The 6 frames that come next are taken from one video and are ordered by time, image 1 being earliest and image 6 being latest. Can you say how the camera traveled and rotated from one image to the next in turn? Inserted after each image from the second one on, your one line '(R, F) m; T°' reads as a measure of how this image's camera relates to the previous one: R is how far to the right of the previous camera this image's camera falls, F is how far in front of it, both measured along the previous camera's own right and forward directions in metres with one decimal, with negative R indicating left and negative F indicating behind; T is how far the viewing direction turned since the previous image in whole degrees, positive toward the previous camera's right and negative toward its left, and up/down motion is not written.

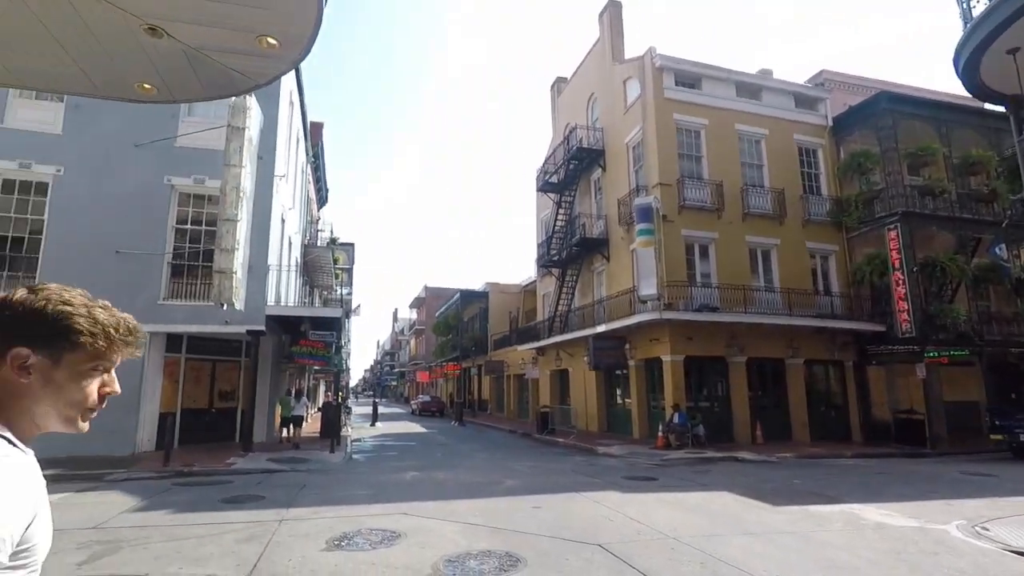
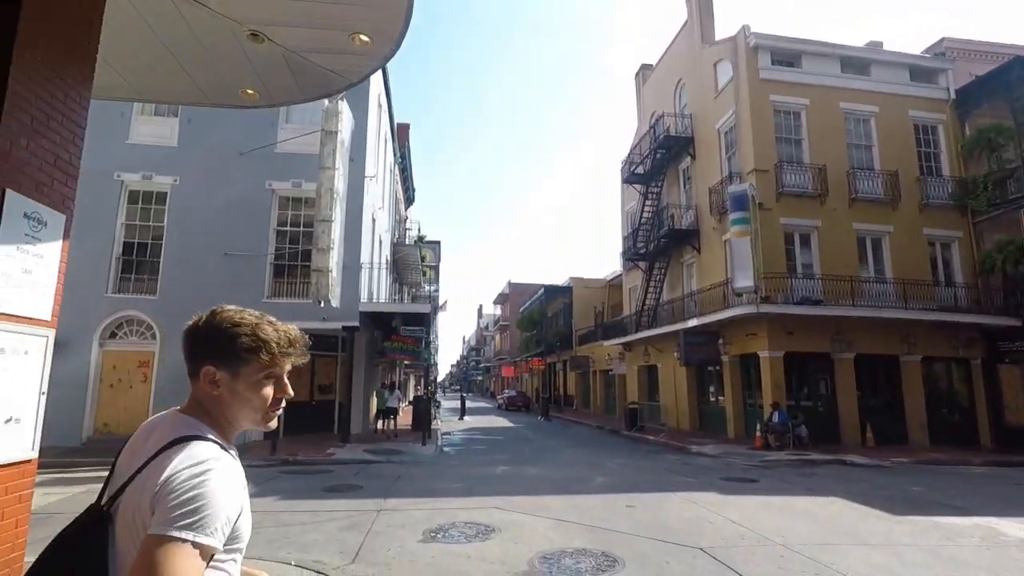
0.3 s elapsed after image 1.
(-0.1, +0.1) m; -8°
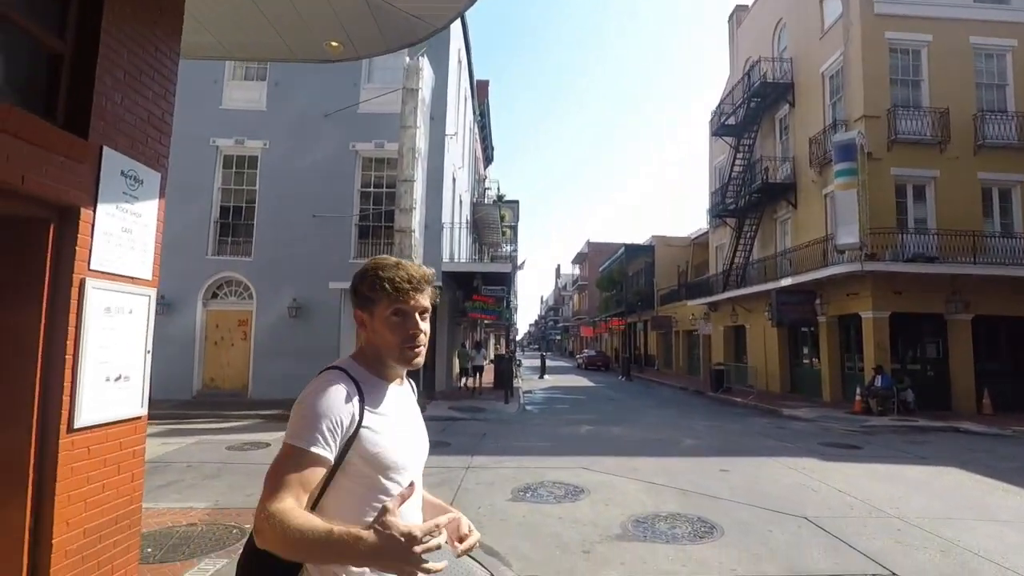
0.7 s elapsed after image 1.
(-0.1, +0.2) m; -7°
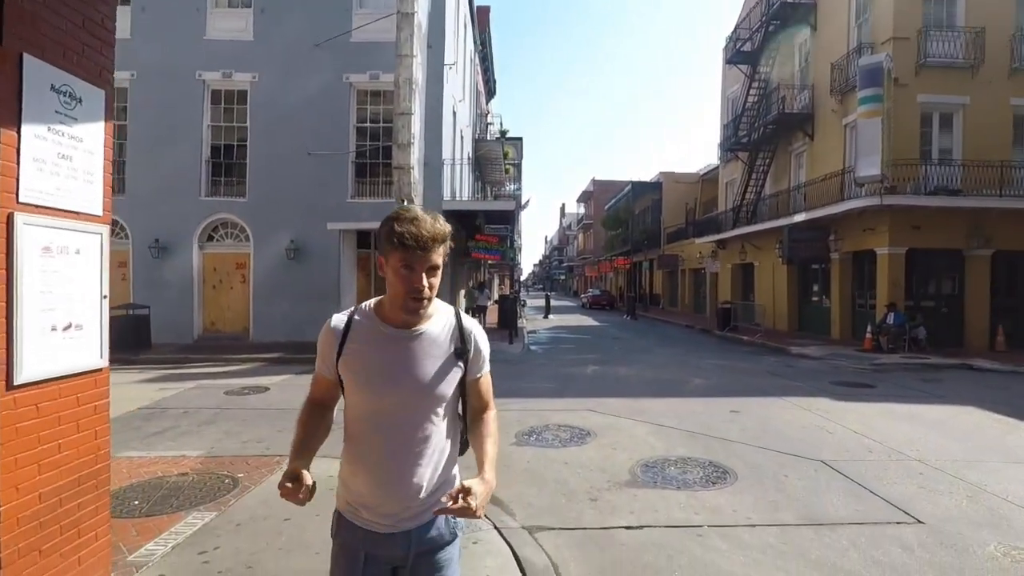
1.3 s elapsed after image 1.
(0.0, +0.4) m; 0°
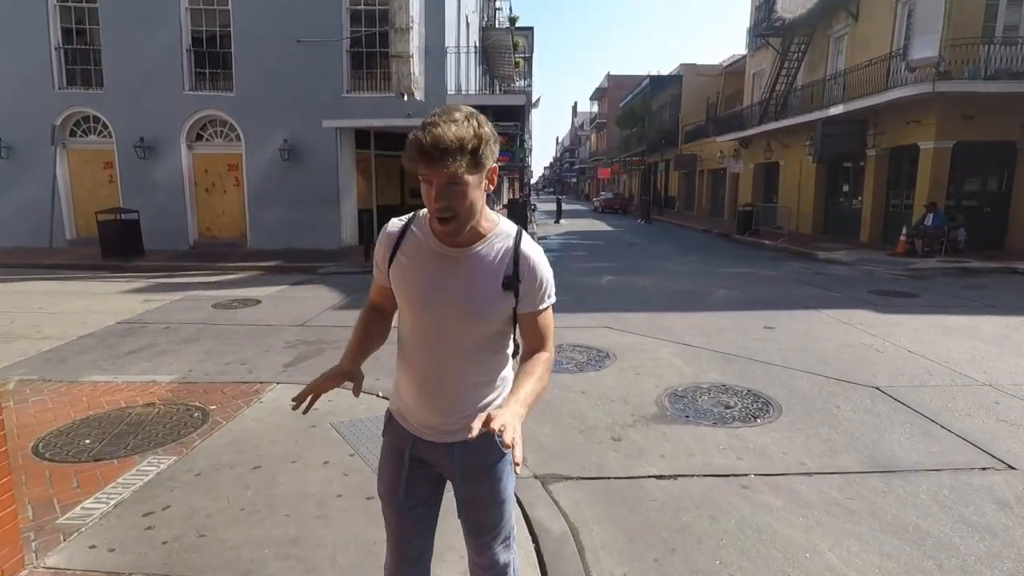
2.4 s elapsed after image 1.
(0.0, +0.9) m; -1°
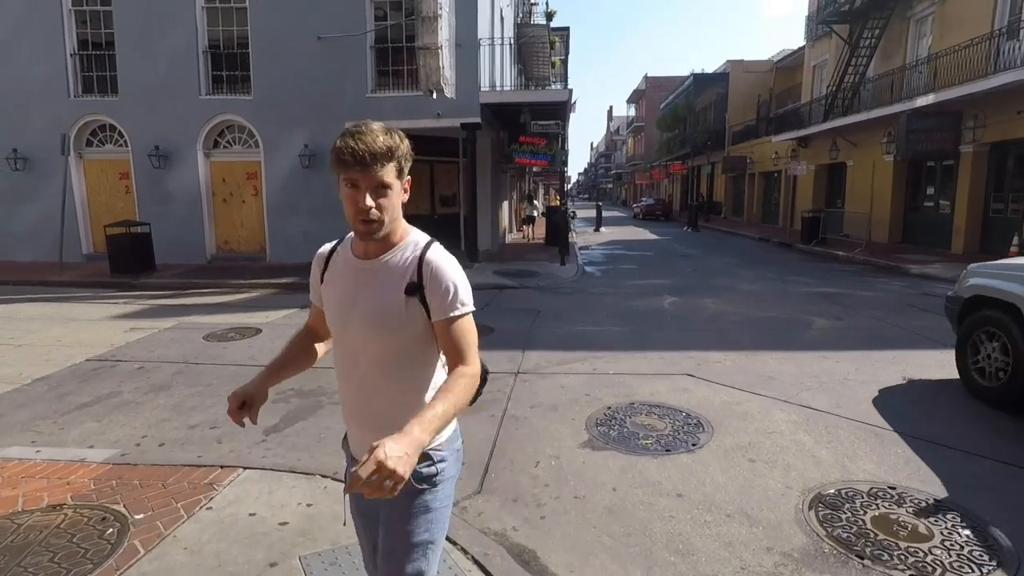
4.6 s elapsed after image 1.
(-0.2, +1.6) m; -3°
